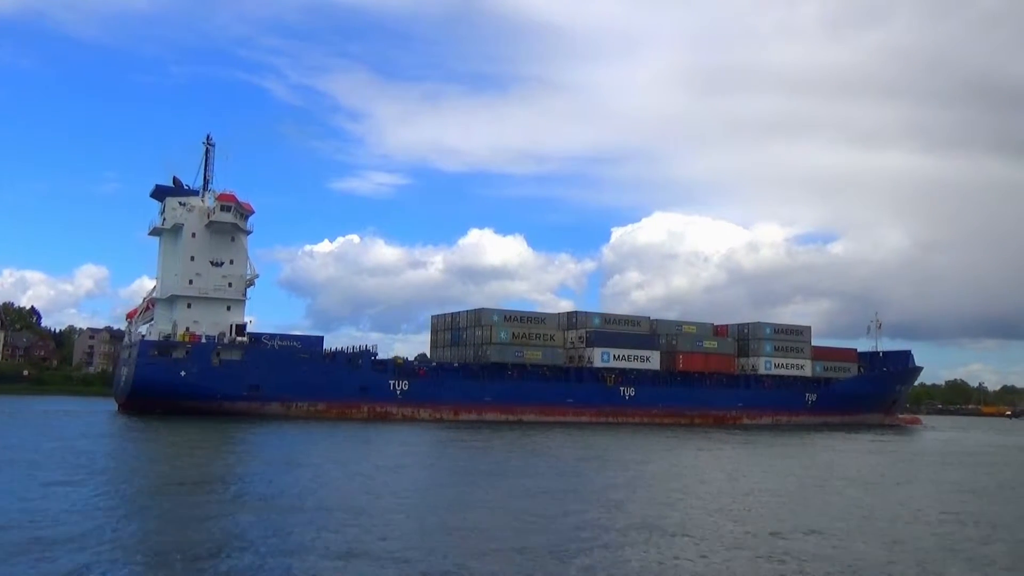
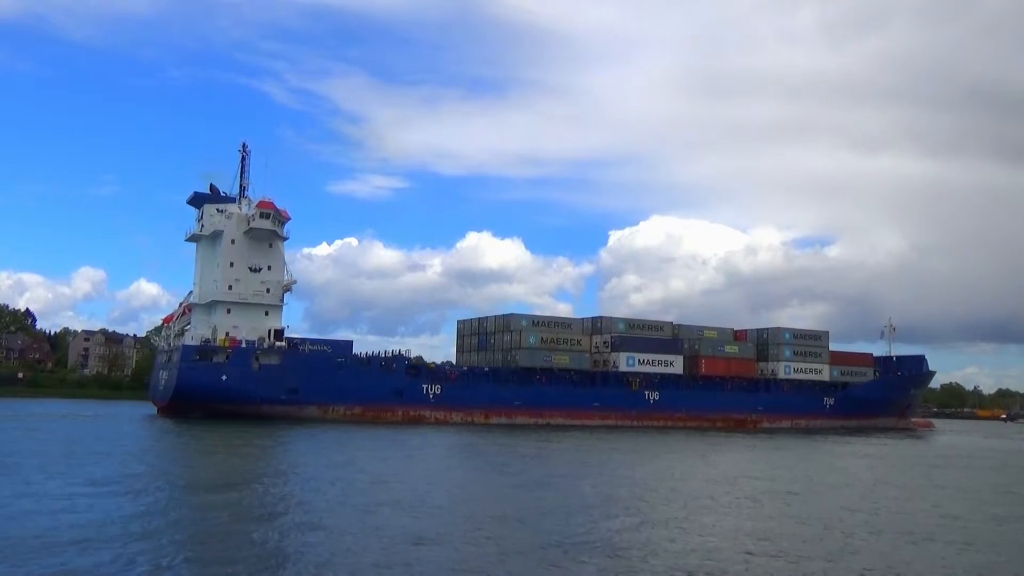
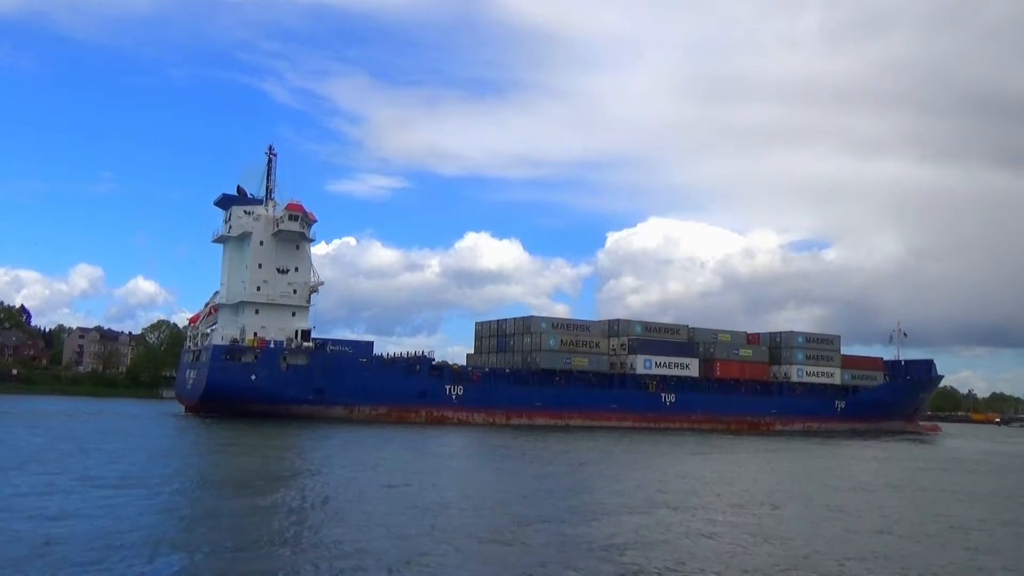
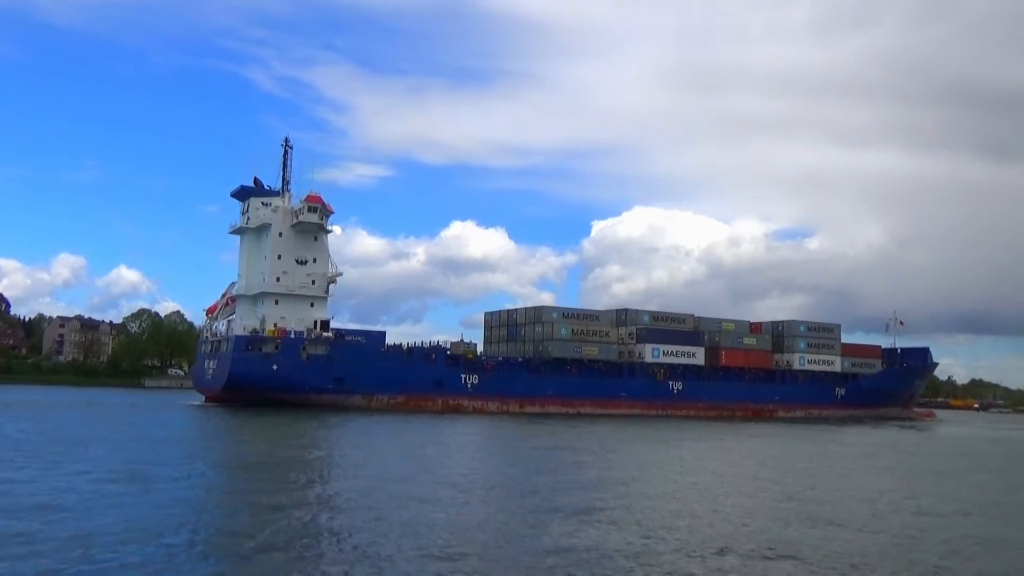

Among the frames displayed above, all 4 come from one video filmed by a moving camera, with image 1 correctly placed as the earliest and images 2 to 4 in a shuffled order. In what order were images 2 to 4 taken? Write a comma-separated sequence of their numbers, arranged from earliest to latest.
2, 3, 4
